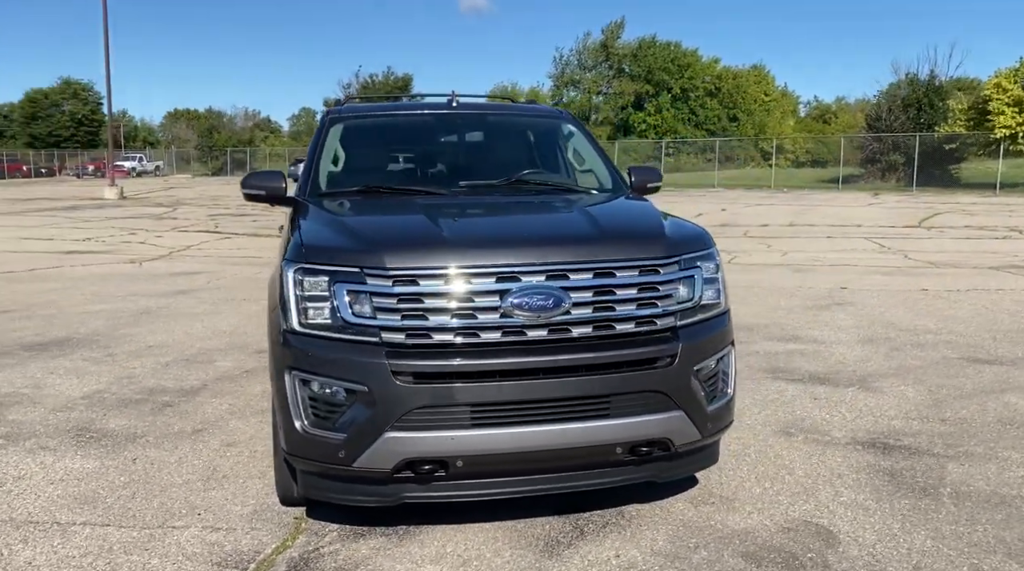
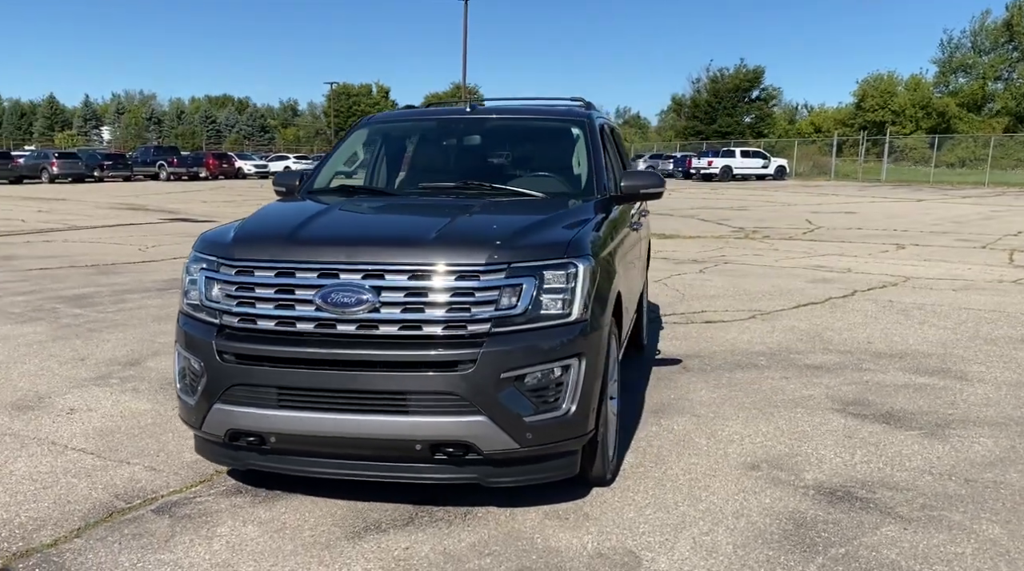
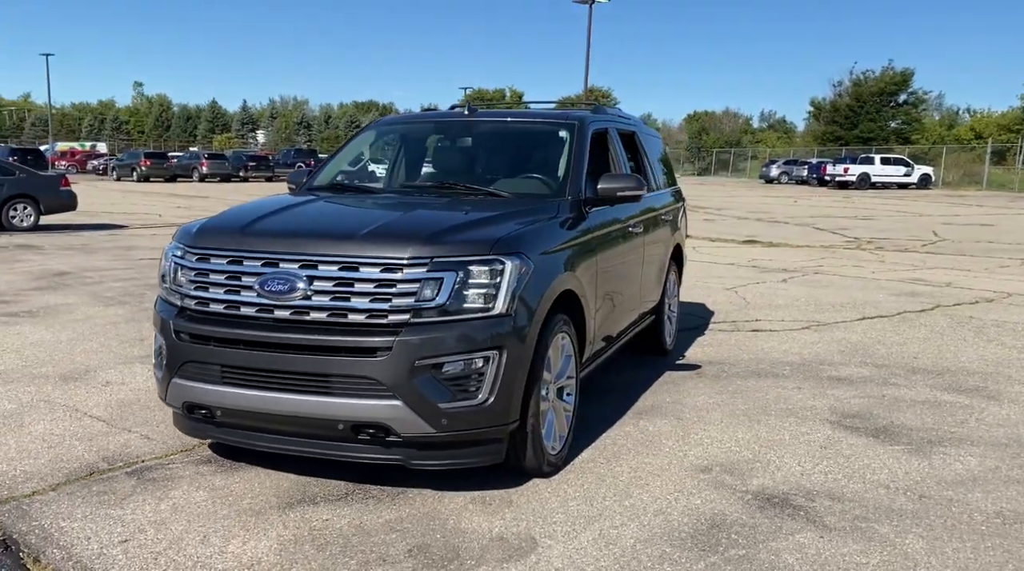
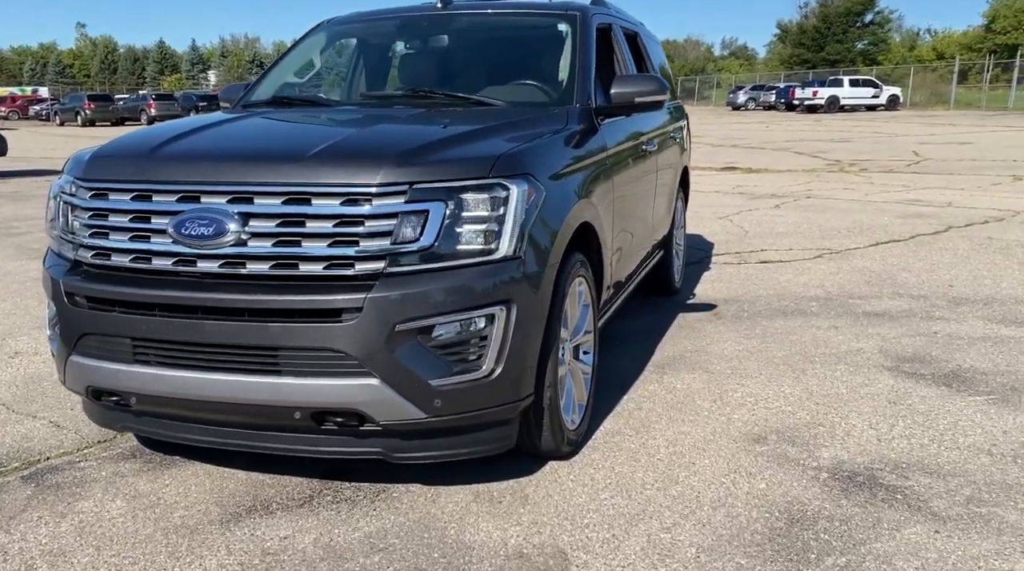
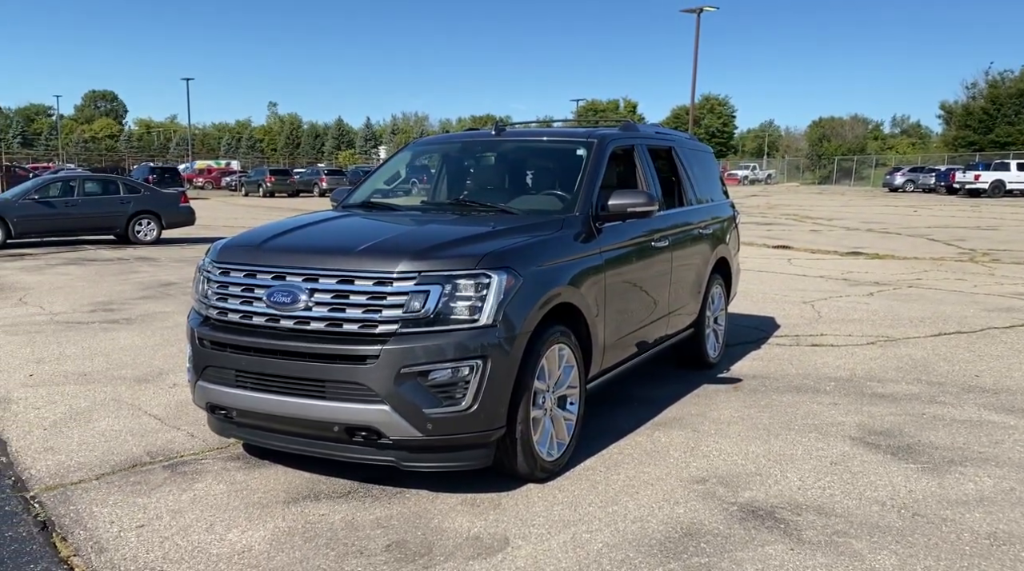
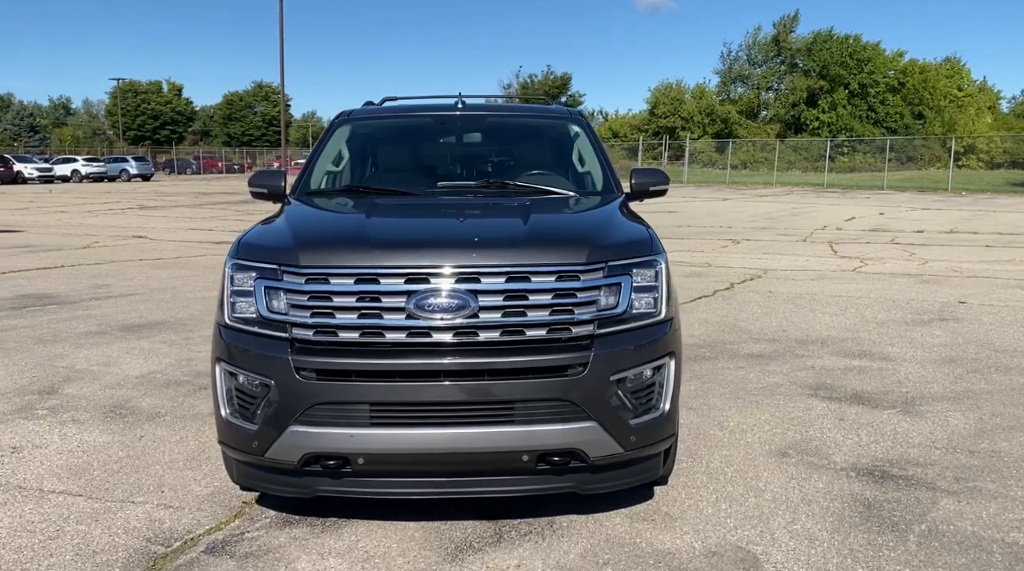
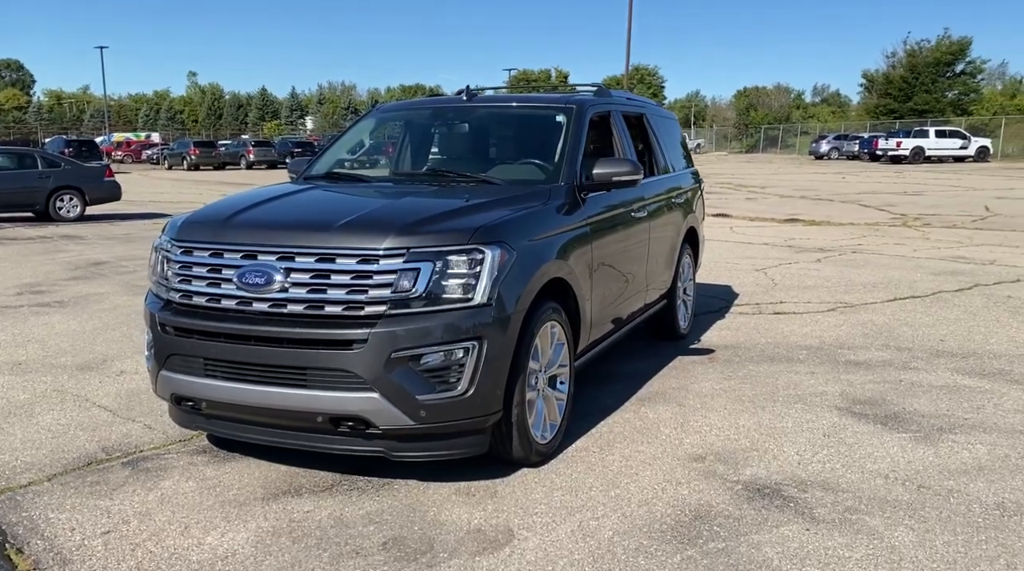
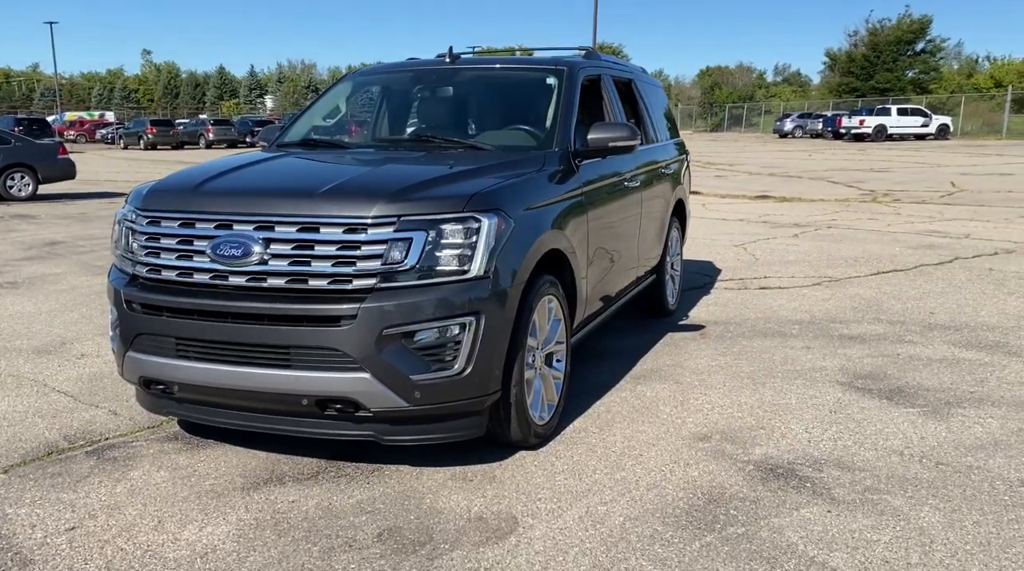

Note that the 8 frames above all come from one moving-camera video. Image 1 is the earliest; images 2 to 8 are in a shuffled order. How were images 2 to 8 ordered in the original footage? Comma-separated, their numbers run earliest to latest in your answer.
6, 2, 3, 5, 7, 8, 4
